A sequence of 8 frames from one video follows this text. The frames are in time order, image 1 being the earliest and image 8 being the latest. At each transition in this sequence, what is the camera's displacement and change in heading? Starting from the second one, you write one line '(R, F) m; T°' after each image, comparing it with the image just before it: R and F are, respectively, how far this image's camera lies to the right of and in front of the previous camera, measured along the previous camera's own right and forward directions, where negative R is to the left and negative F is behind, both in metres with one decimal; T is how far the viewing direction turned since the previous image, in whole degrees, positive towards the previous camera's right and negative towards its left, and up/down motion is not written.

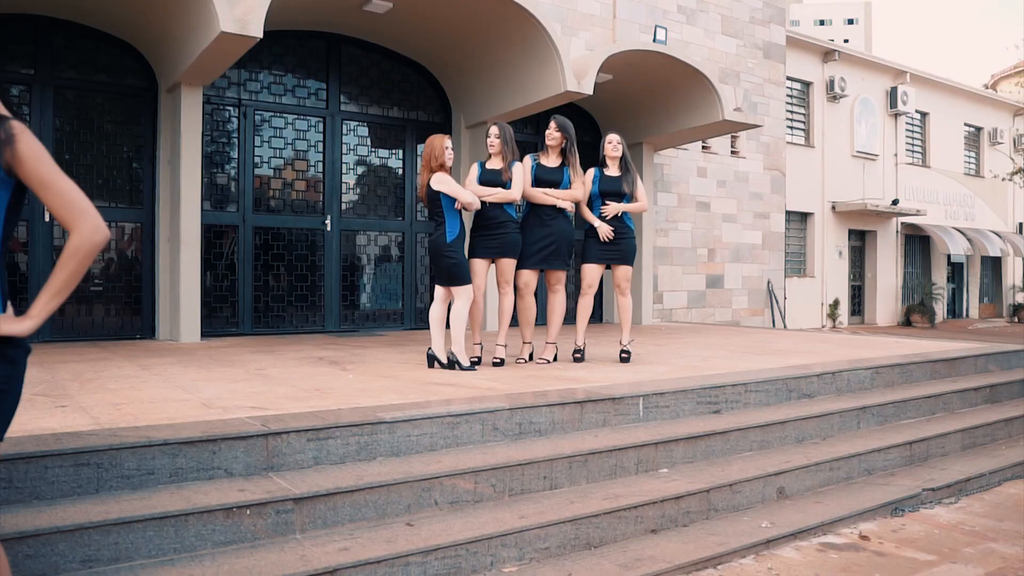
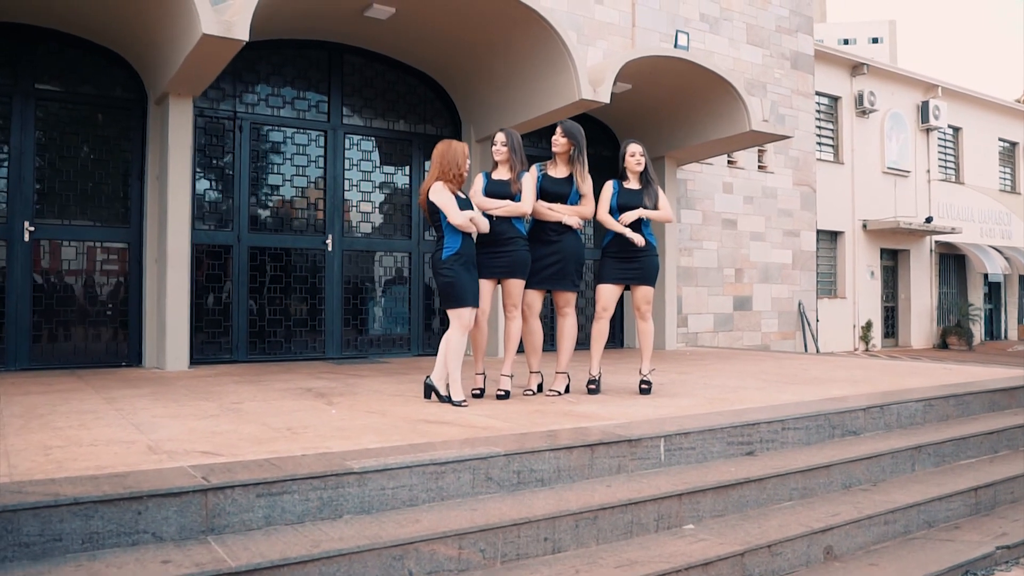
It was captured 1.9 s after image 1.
(+0.1, +0.5) m; -2°
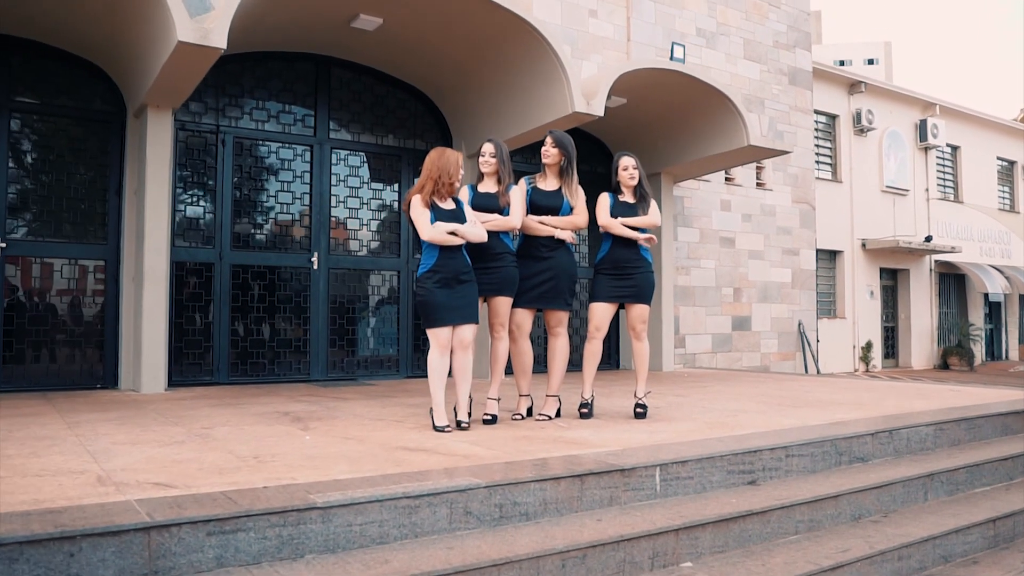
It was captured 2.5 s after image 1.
(+0.1, +0.2) m; 0°
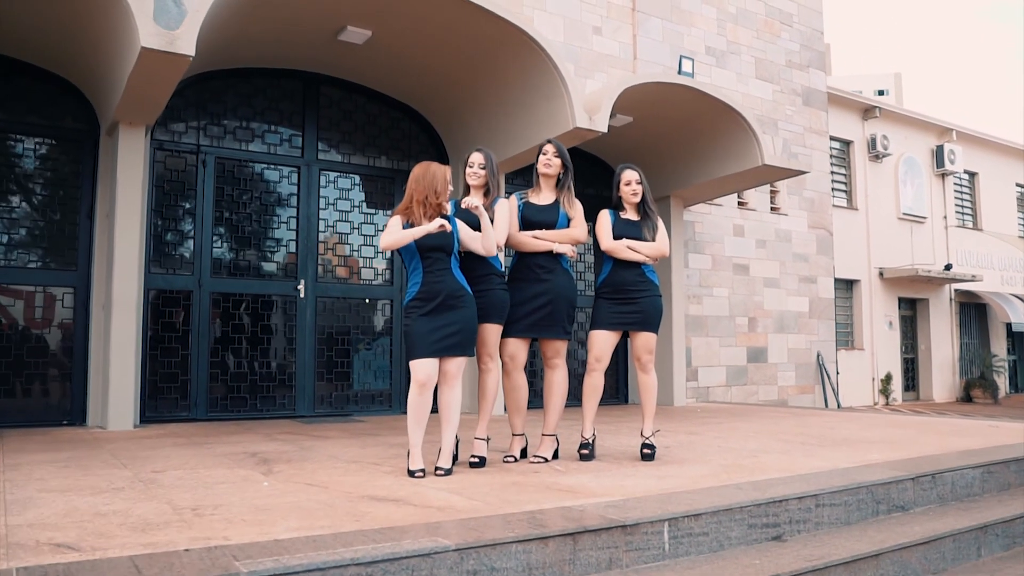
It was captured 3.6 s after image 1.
(+0.1, +0.5) m; -1°
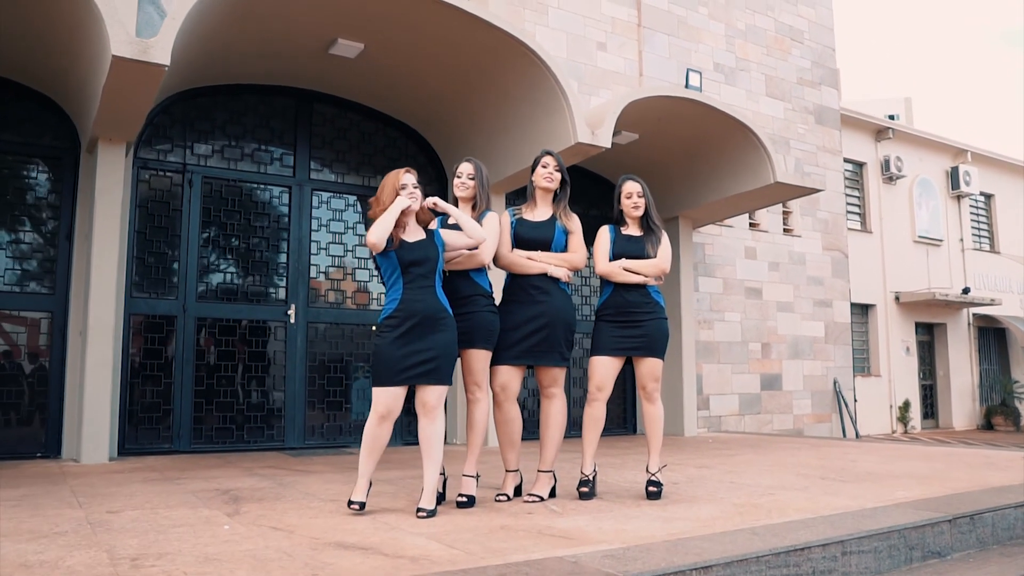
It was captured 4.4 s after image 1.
(+0.1, +0.3) m; -1°
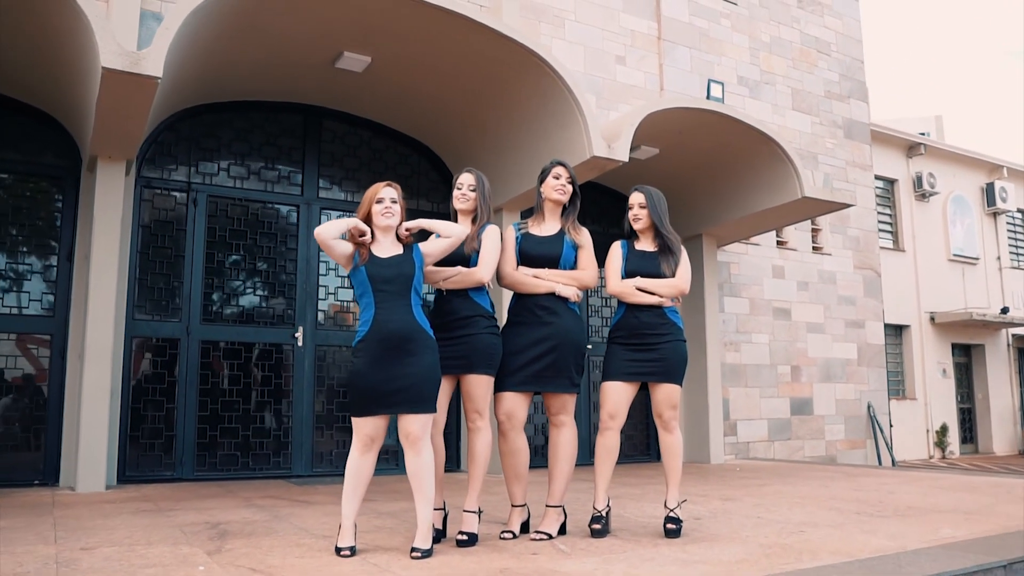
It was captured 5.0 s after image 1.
(+0.1, +0.3) m; -2°
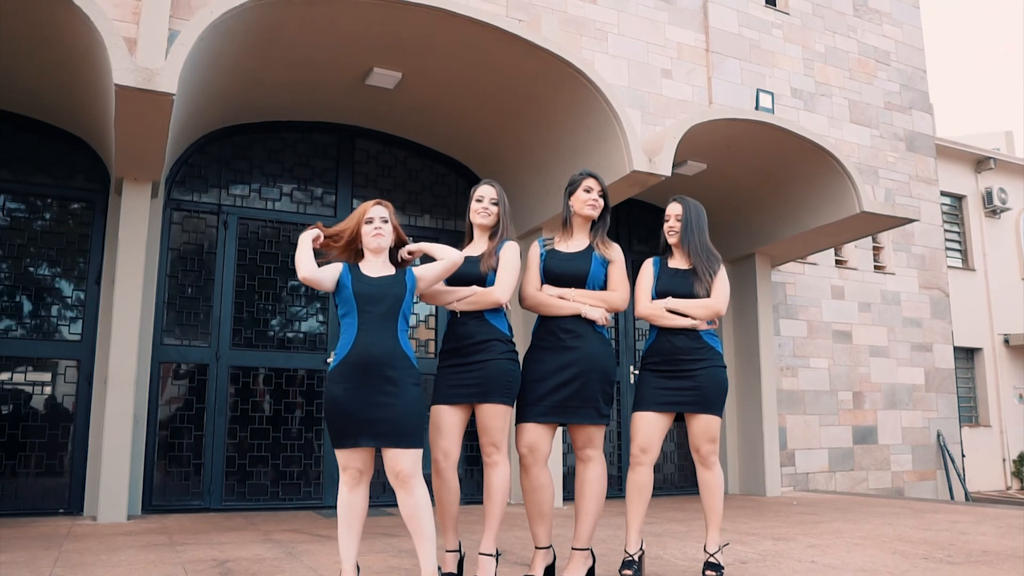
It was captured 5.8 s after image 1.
(+0.1, +0.3) m; -4°
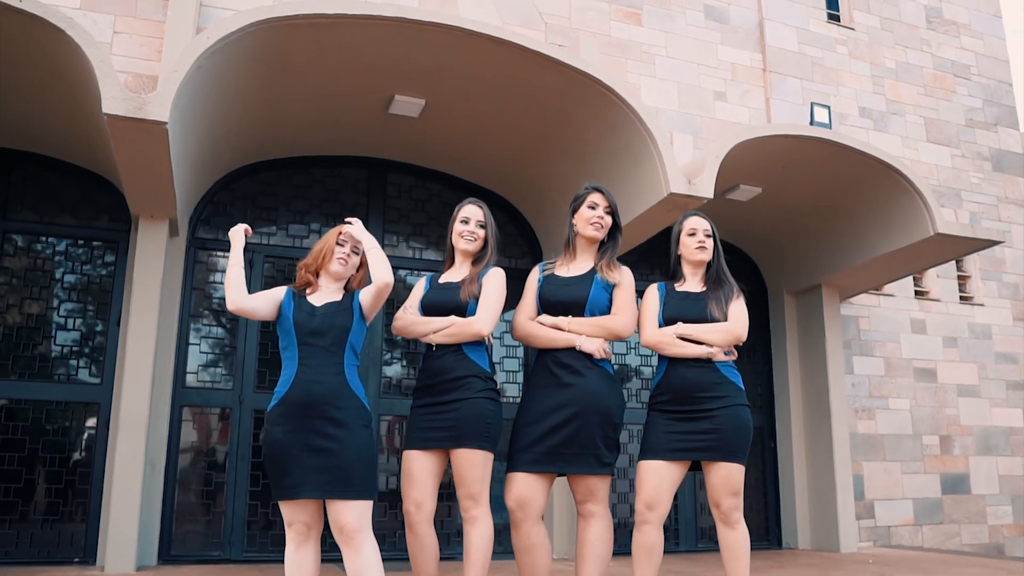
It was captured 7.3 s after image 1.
(+0.3, +0.4) m; -6°
